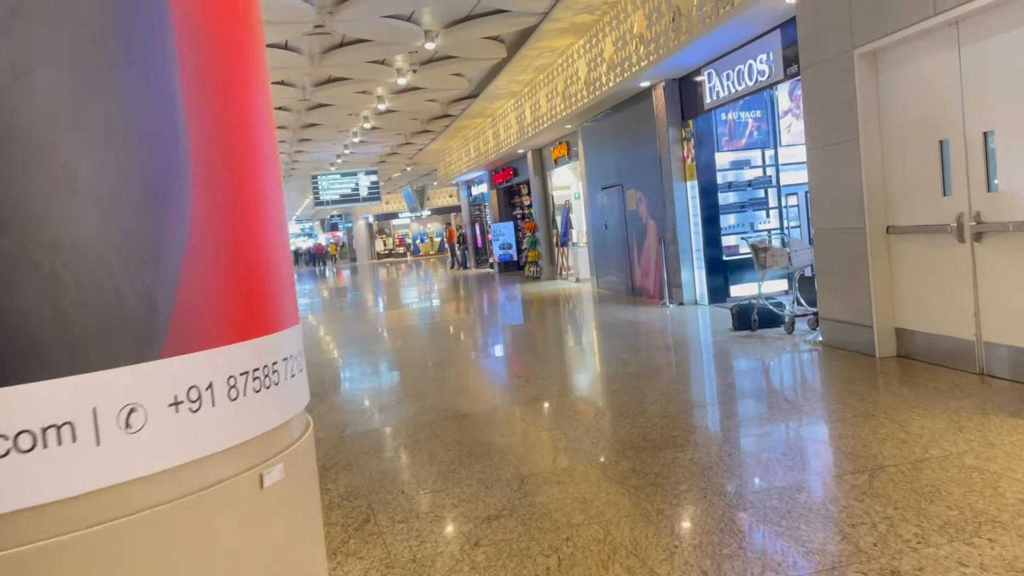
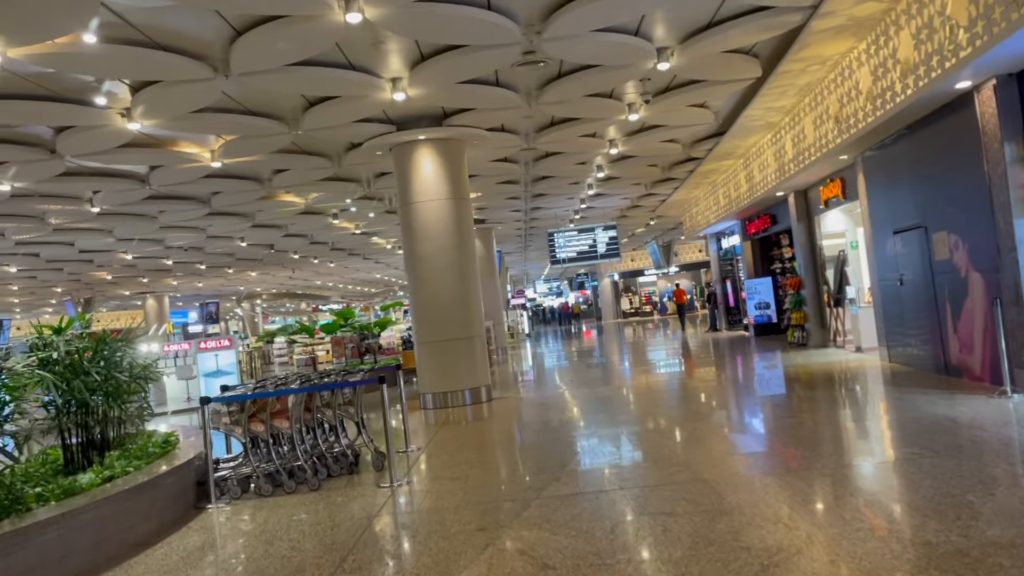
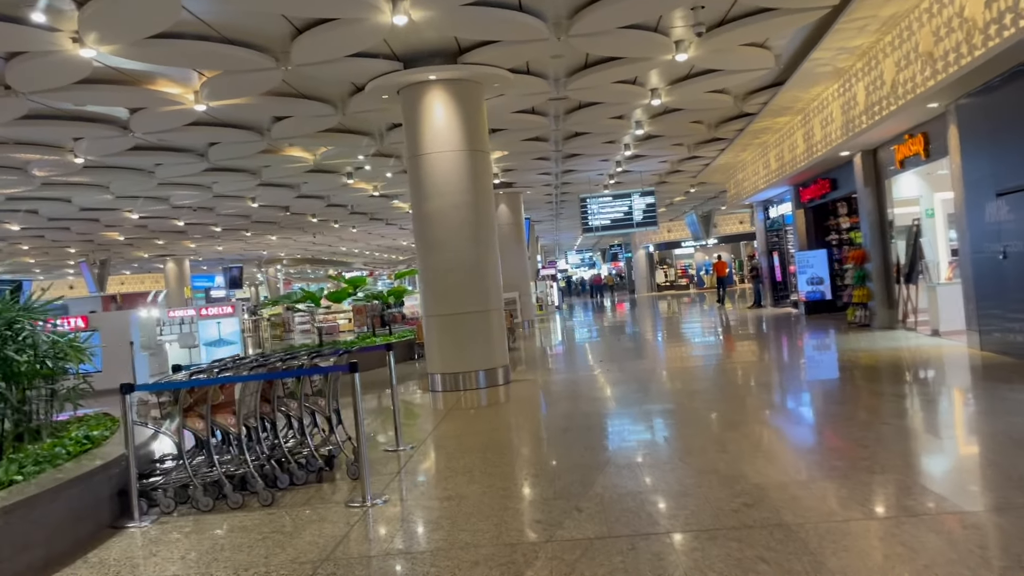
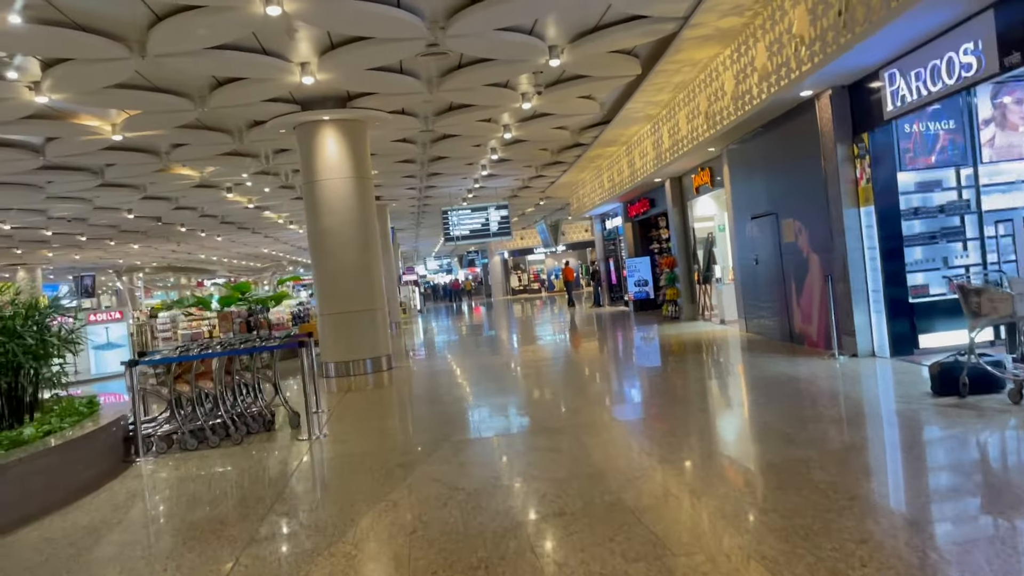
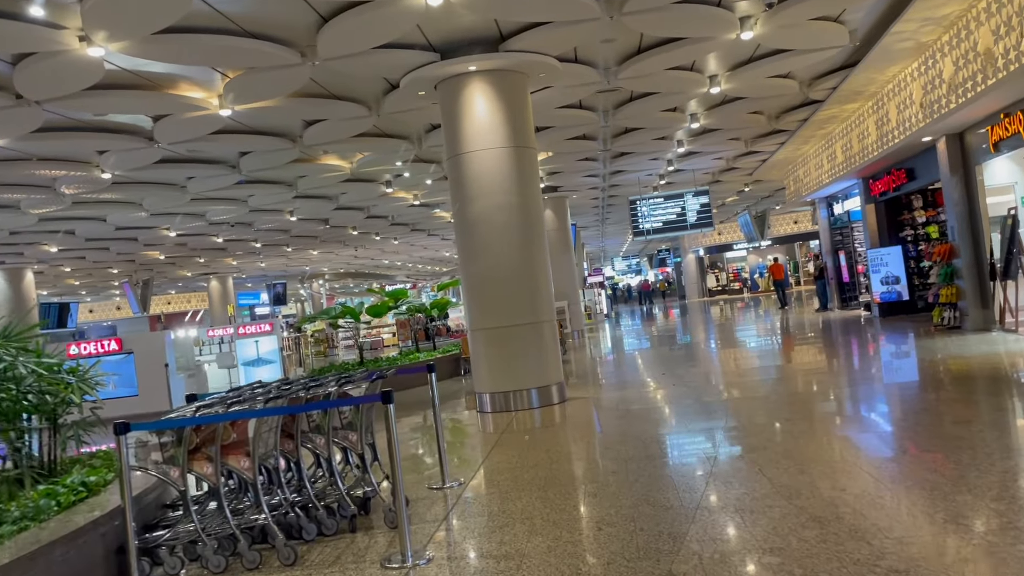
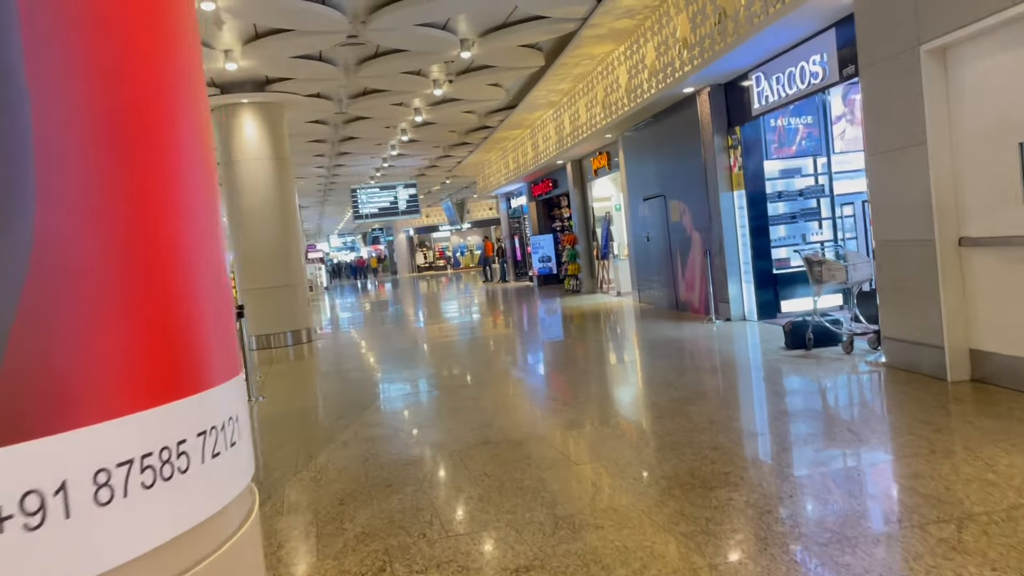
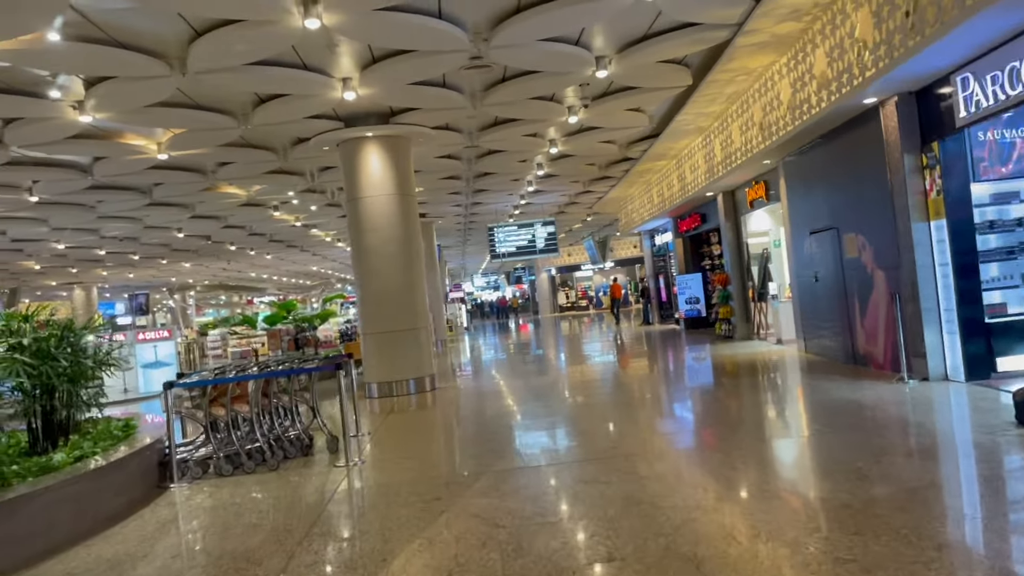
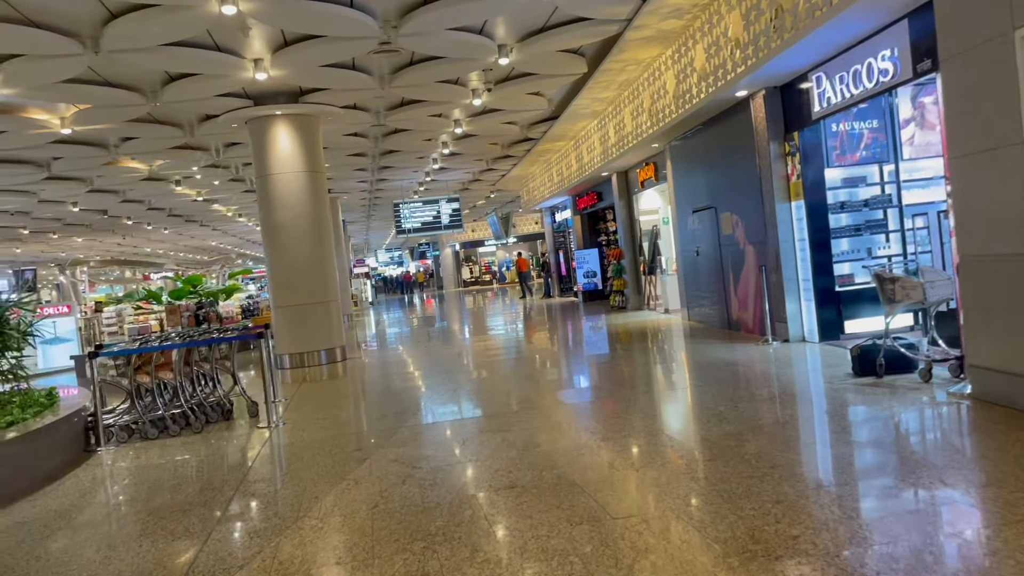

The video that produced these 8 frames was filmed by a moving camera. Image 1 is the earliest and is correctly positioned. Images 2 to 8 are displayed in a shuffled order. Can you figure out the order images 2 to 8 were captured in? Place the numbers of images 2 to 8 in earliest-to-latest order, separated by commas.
6, 8, 4, 7, 2, 3, 5
